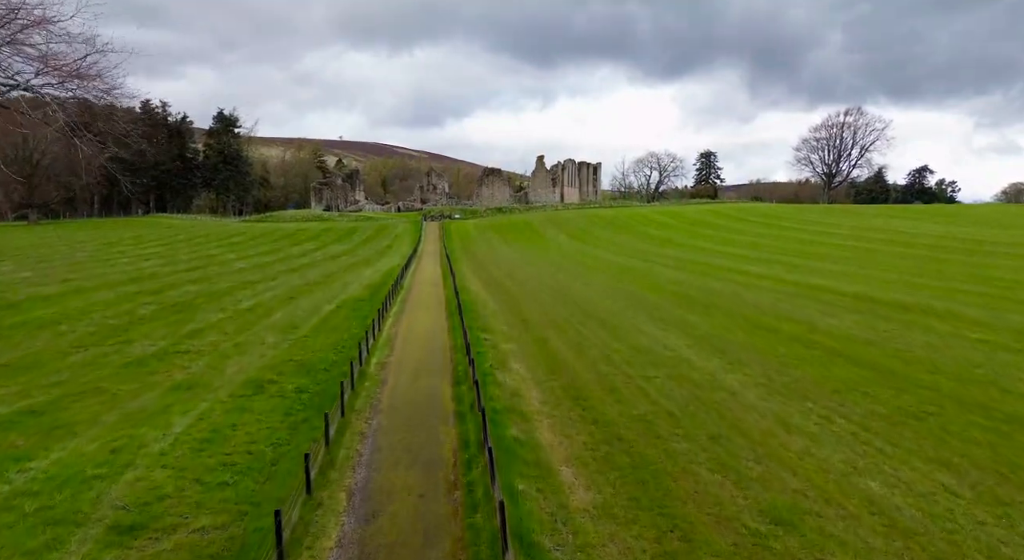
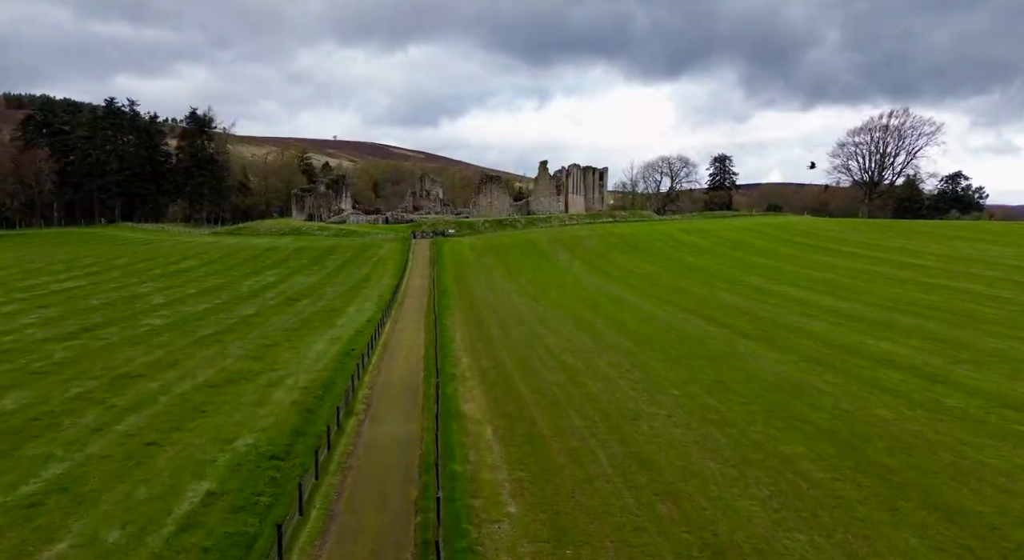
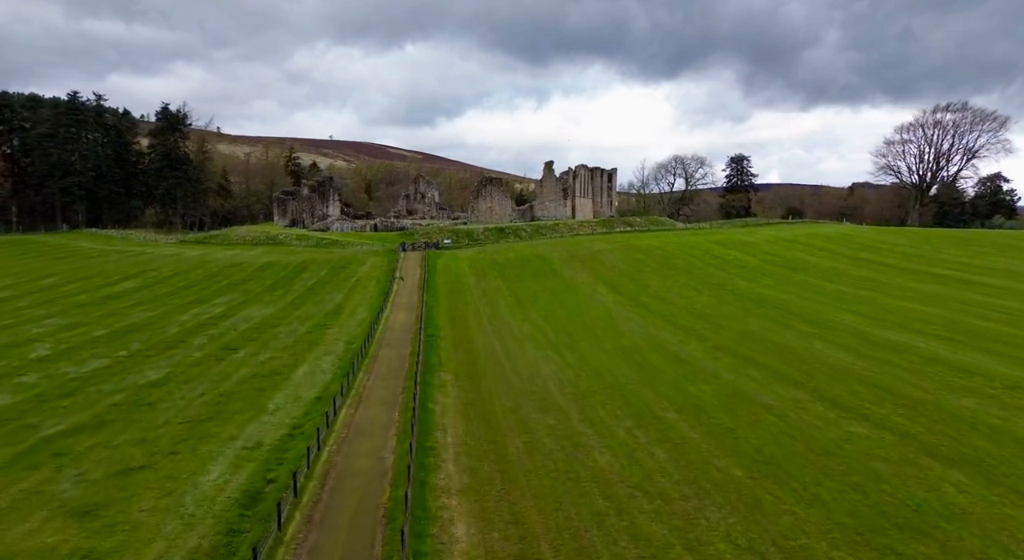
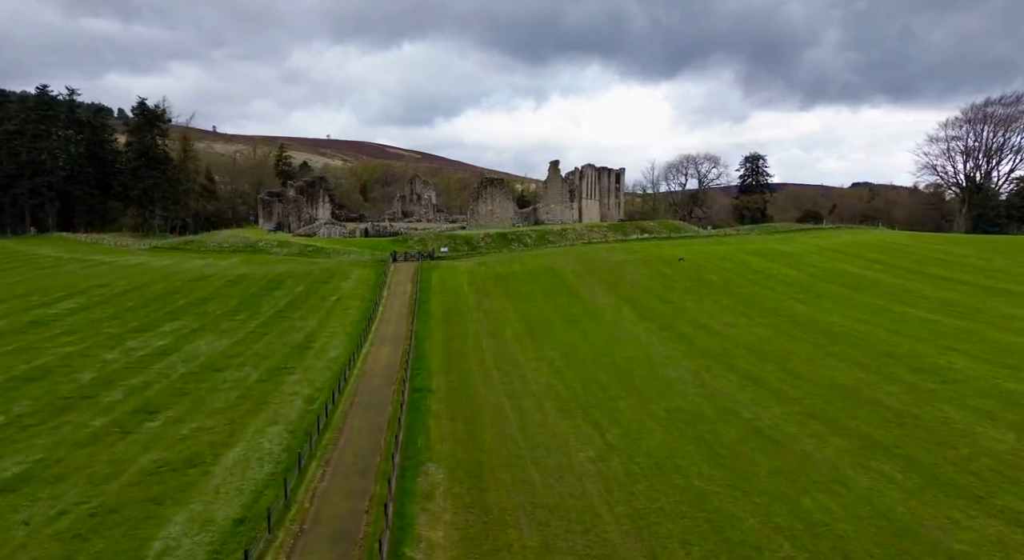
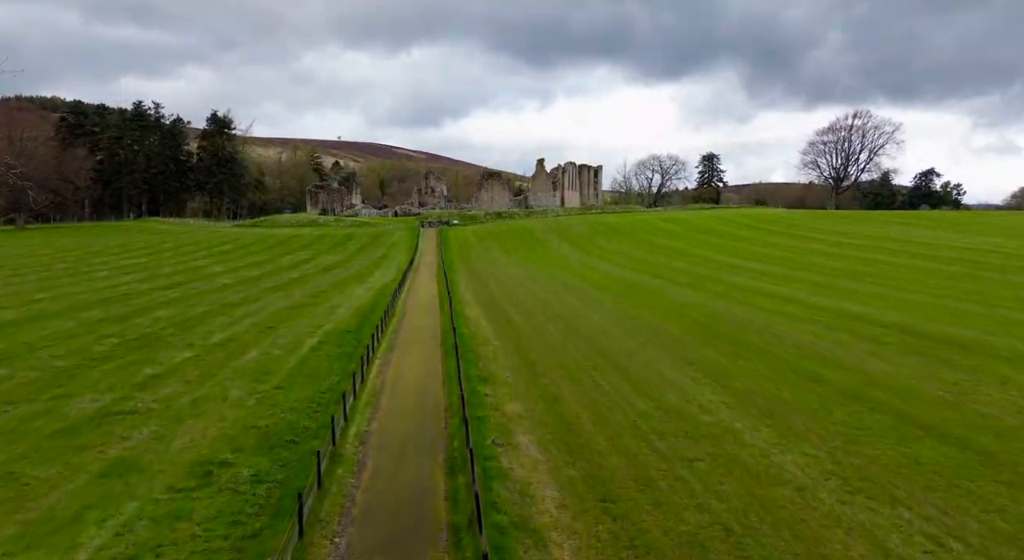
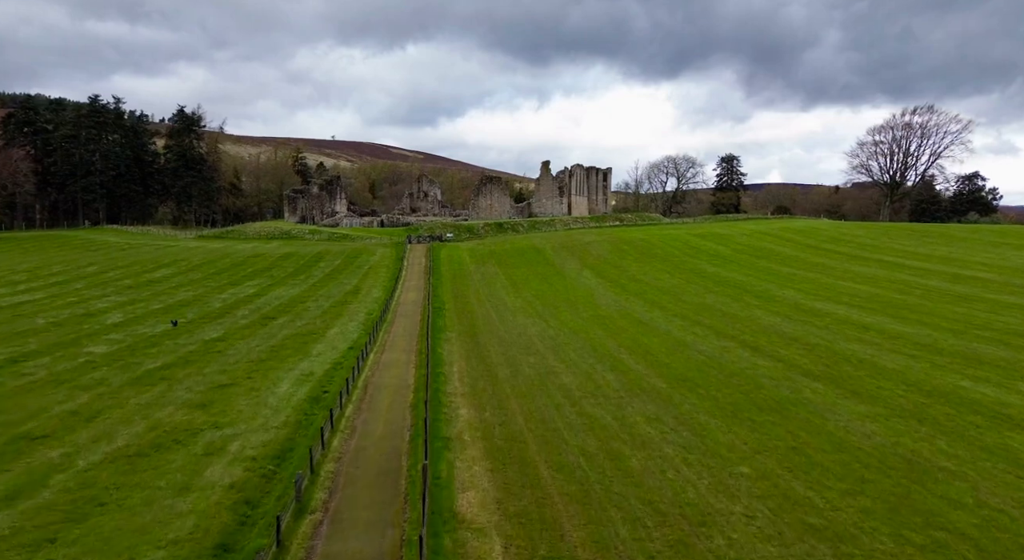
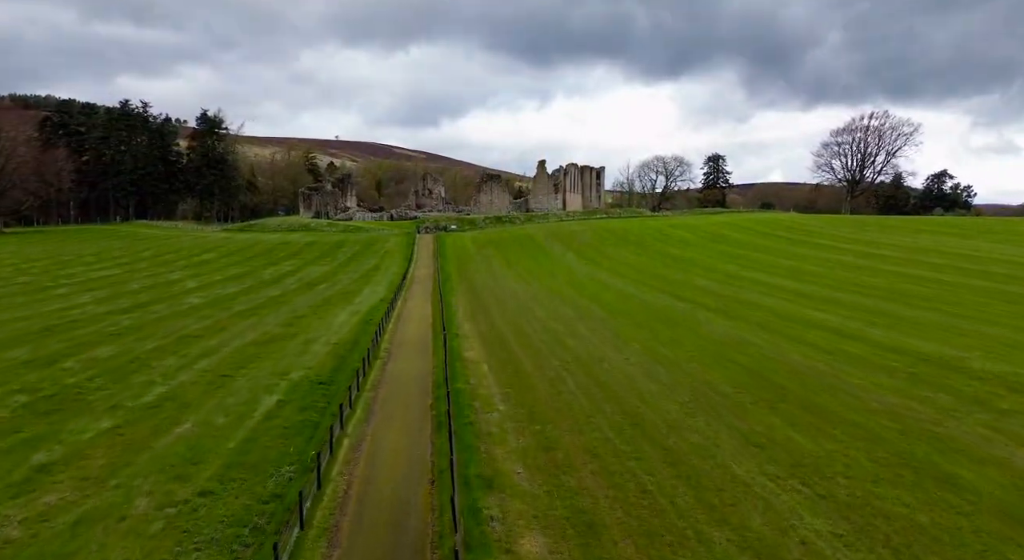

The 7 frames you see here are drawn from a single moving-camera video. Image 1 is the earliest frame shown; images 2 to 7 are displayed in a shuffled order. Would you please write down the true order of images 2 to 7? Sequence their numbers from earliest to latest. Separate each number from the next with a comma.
5, 7, 2, 6, 3, 4
